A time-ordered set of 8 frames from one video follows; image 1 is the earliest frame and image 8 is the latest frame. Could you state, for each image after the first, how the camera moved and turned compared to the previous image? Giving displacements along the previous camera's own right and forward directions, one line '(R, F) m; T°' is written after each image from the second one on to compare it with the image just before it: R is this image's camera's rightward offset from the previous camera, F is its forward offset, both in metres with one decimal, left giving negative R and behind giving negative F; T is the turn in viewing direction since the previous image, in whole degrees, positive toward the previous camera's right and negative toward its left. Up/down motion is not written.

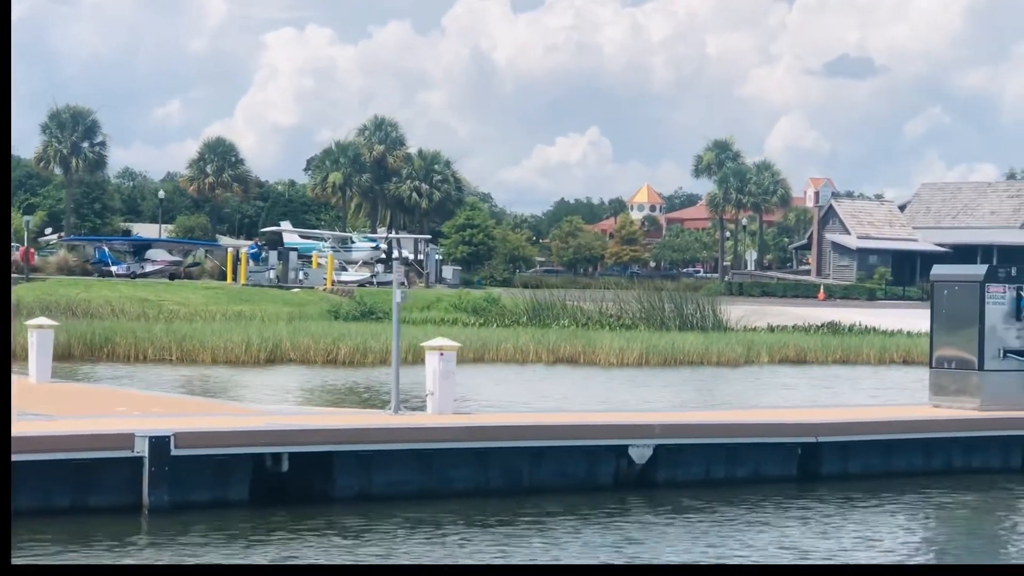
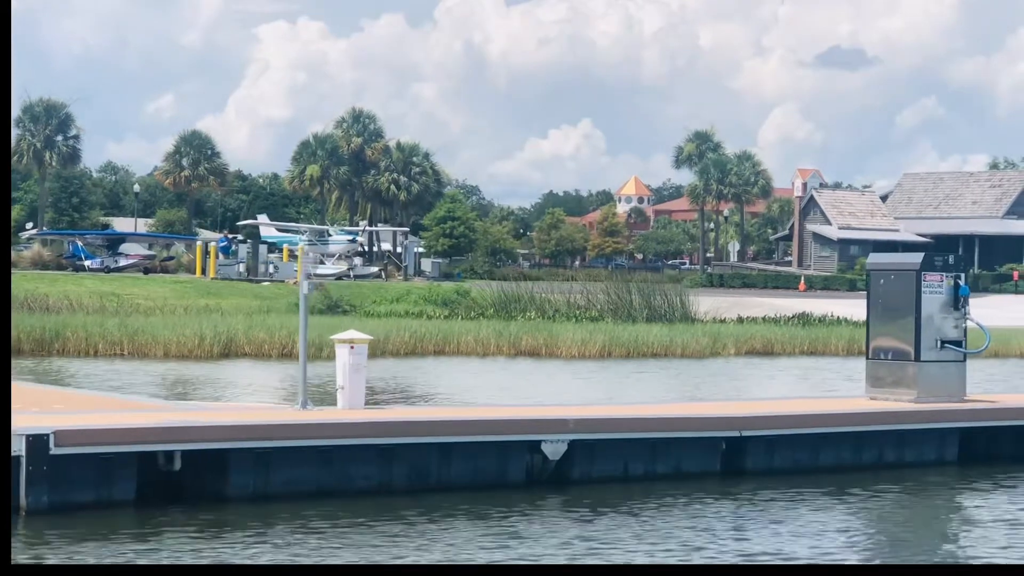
(+0.5, +0.5) m; 0°
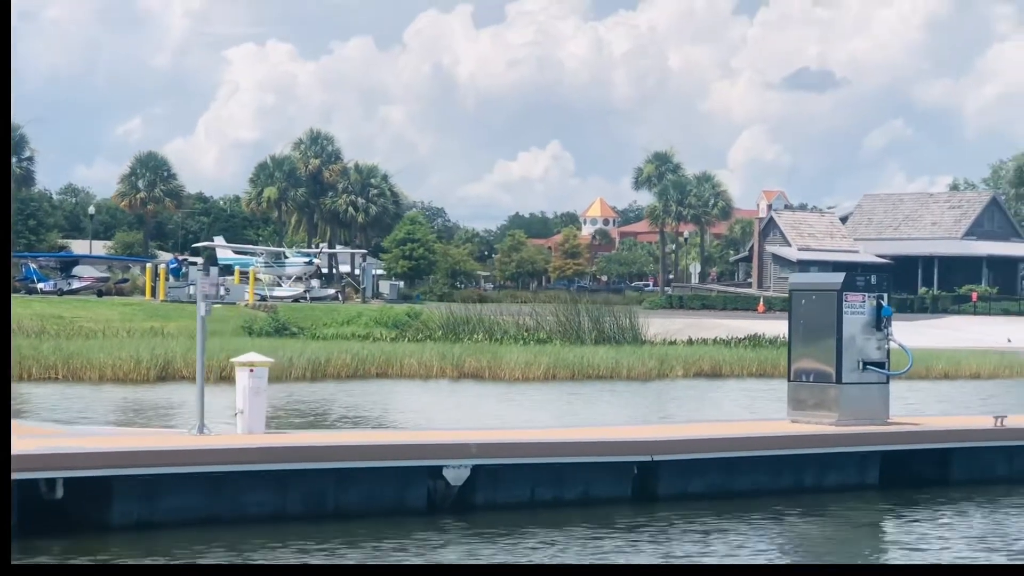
(+0.4, +0.4) m; +1°
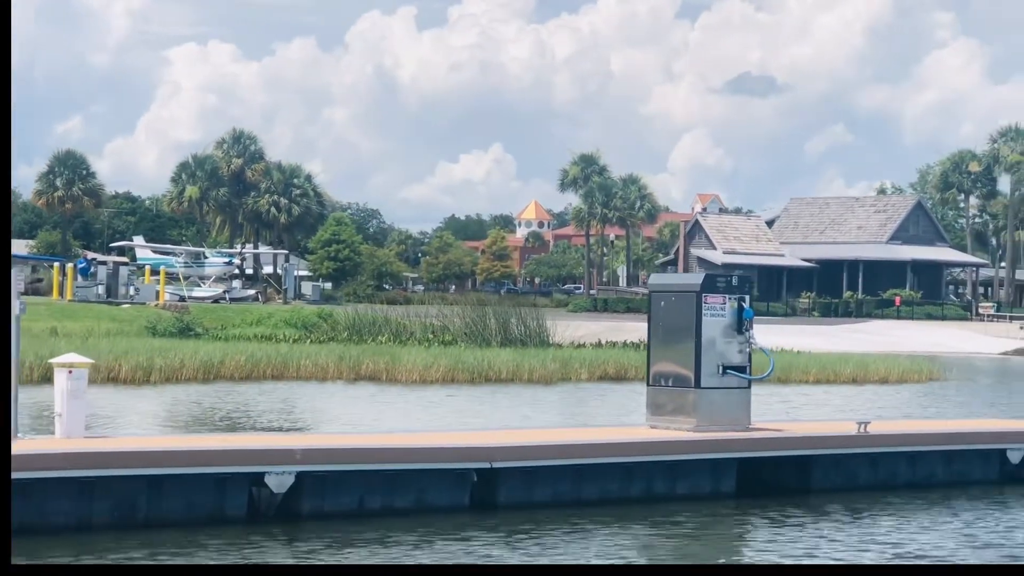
(+0.7, +0.6) m; +2°
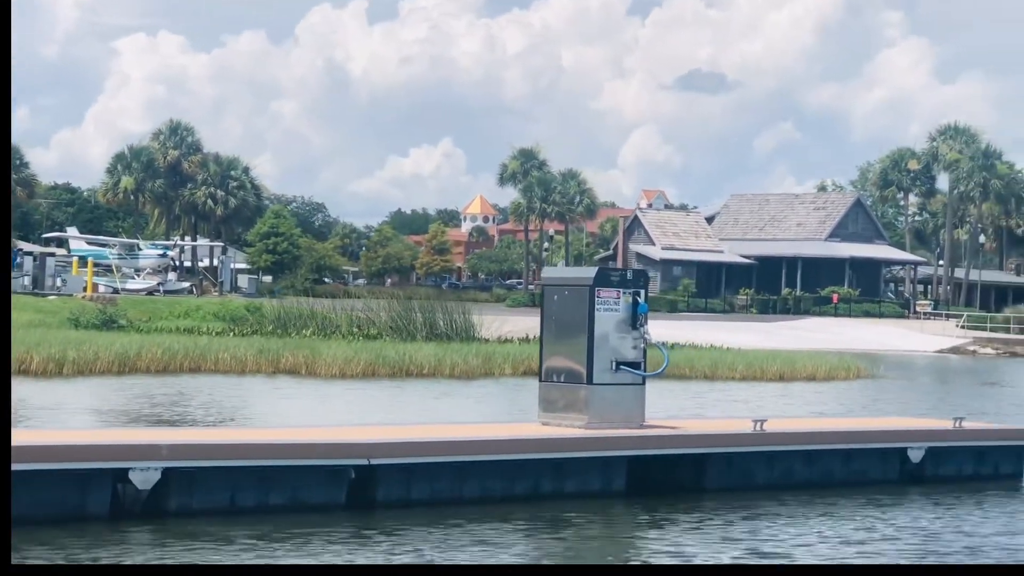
(+0.4, +0.3) m; +1°
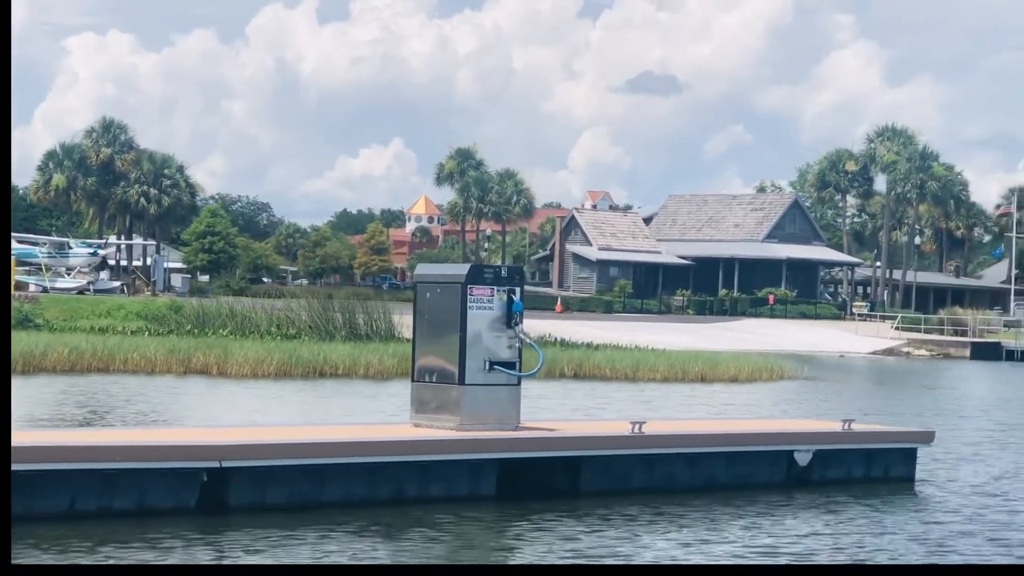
(+0.6, +0.4) m; +1°
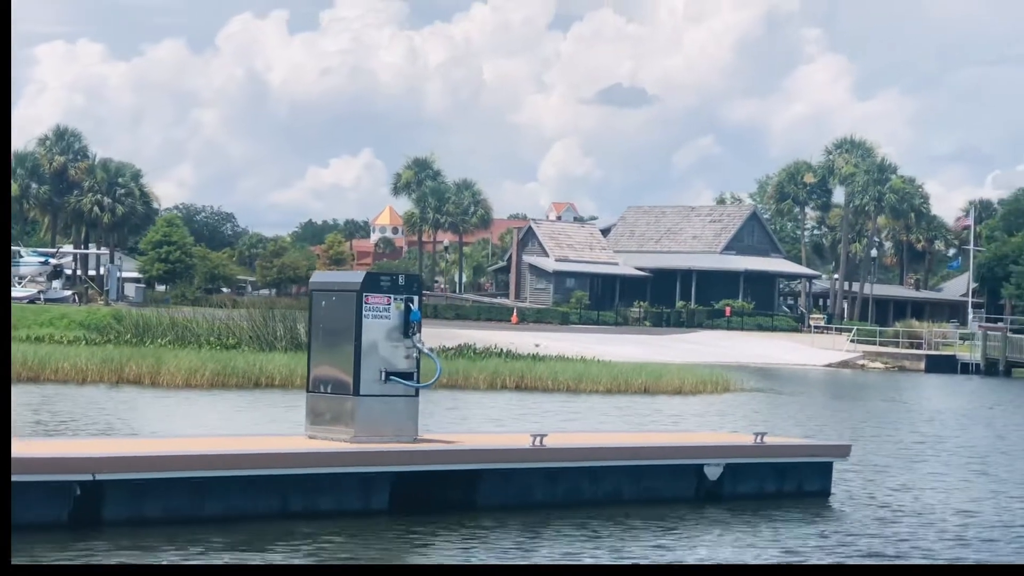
(+0.5, +0.4) m; +1°
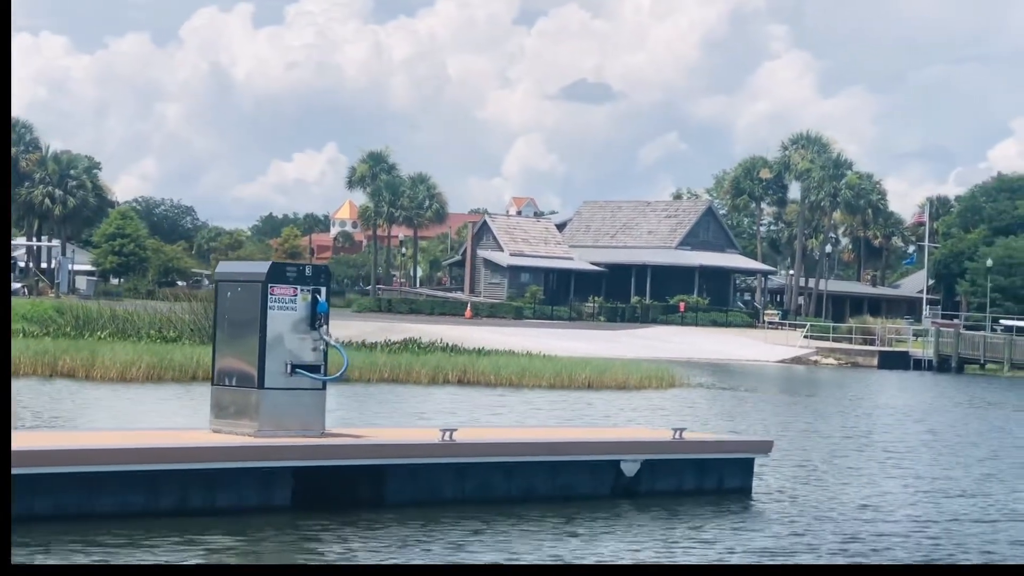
(+0.4, +0.3) m; +1°
